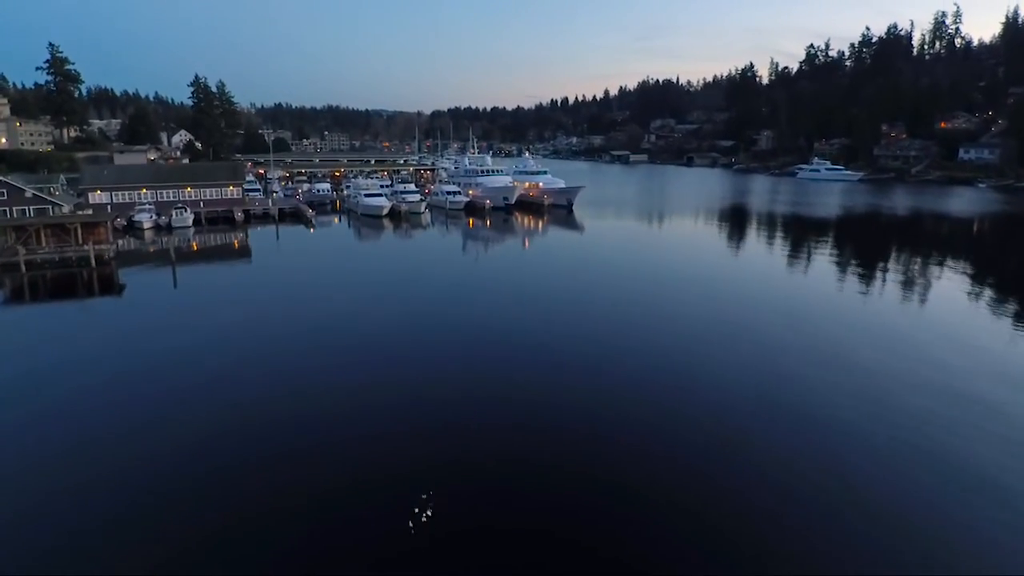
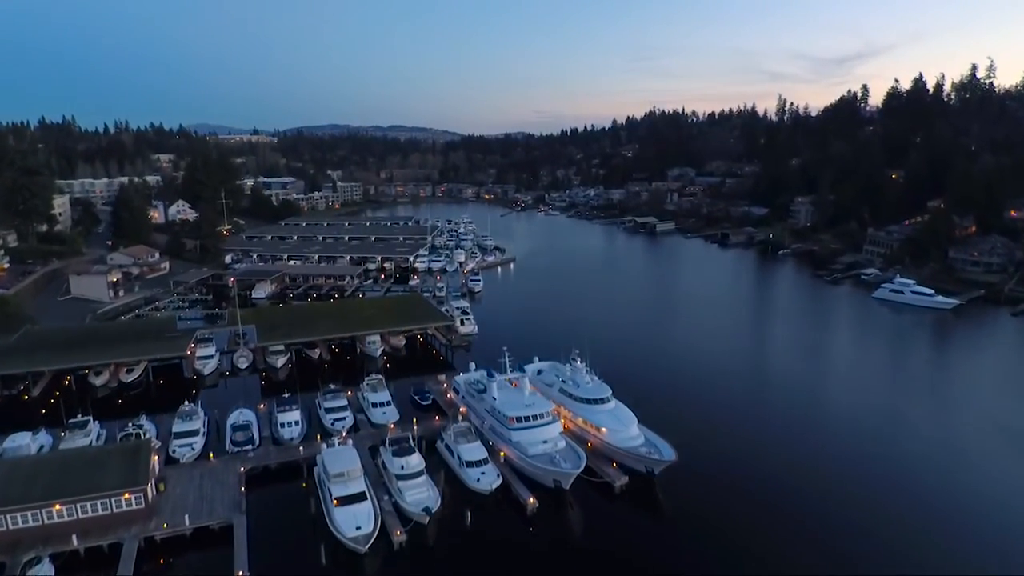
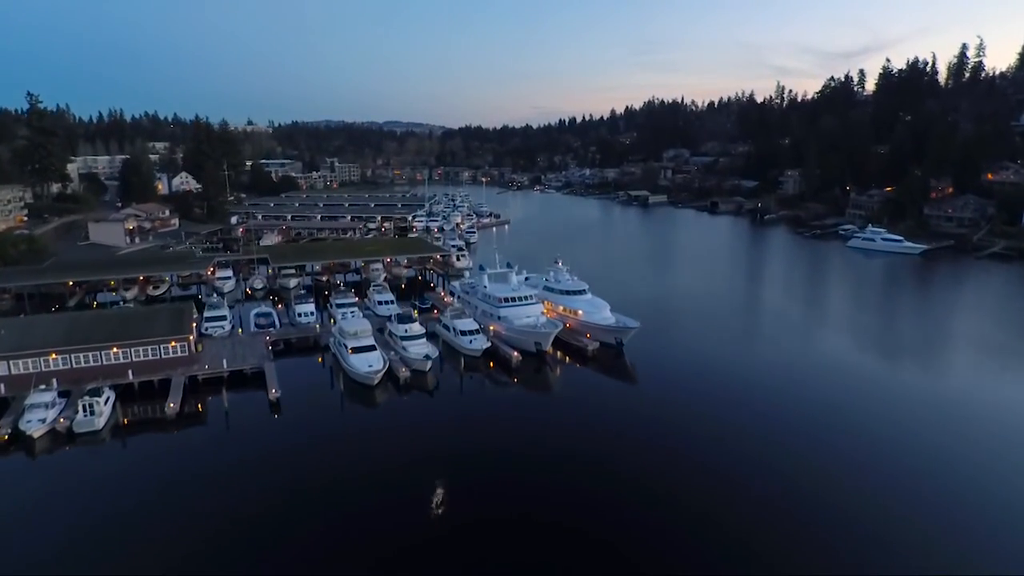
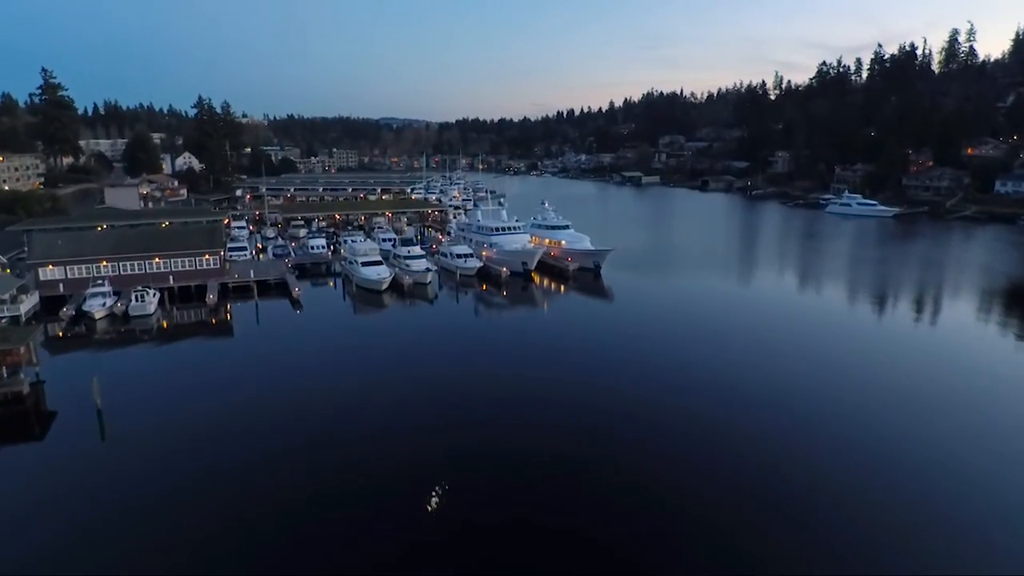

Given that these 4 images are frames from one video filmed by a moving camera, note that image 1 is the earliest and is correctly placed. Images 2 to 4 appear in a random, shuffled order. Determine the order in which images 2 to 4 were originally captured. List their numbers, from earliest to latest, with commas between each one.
4, 3, 2
